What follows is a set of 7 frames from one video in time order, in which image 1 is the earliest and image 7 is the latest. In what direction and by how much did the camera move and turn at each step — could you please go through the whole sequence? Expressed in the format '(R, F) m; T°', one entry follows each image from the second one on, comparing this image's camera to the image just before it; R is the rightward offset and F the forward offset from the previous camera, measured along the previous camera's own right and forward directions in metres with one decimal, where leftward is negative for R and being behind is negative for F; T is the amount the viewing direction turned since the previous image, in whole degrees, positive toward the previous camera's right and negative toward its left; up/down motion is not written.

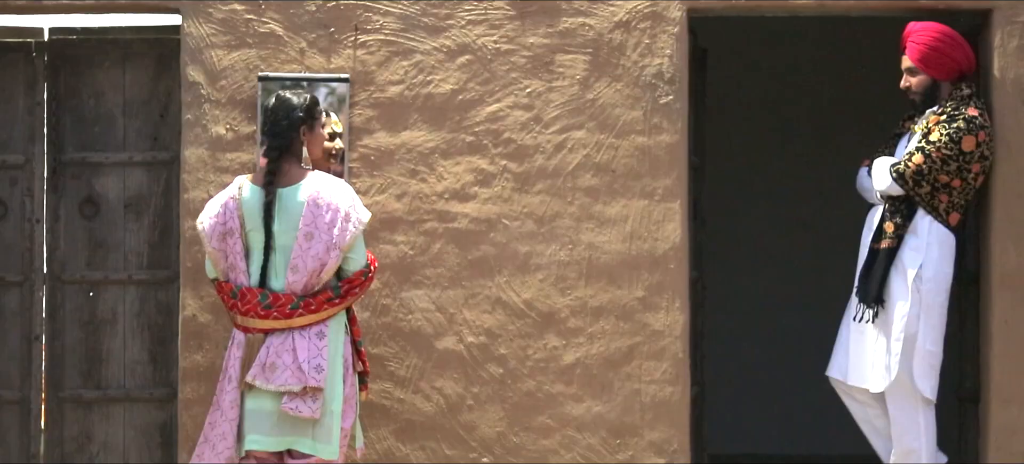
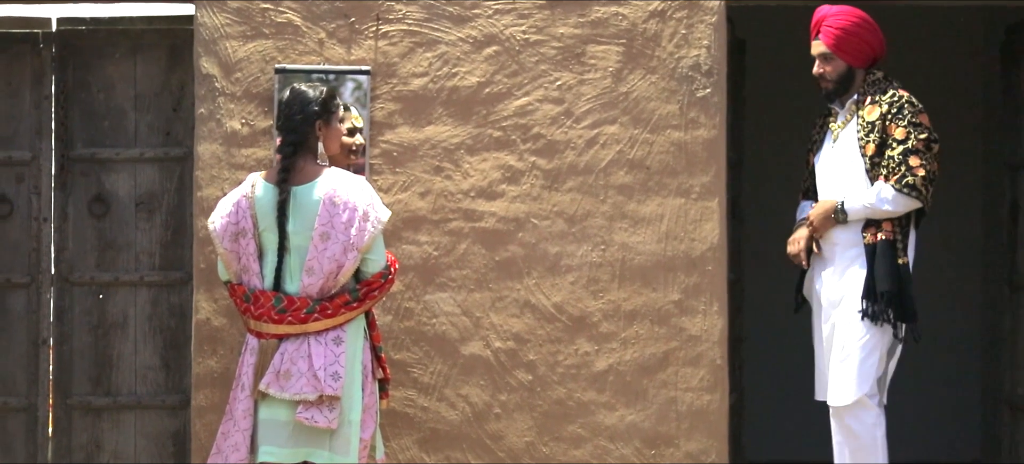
(-0.1, +0.3) m; -1°
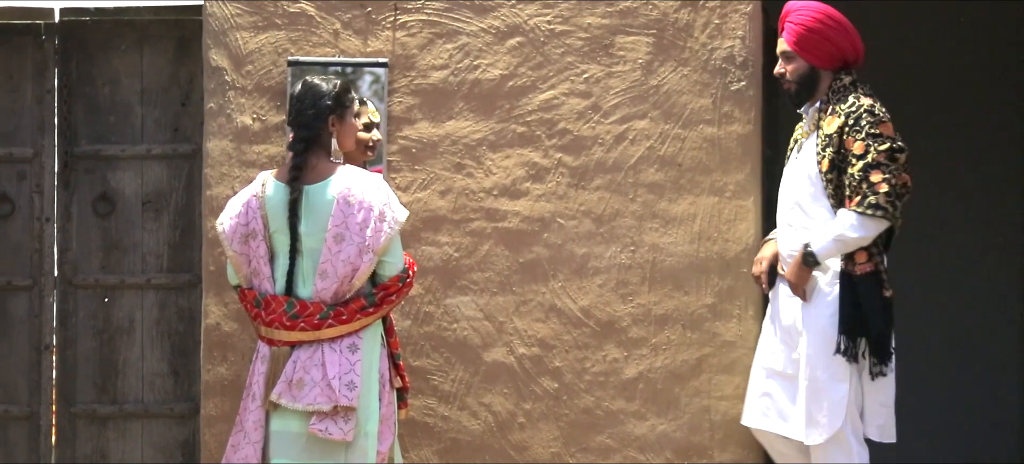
(-0.1, +0.2) m; 0°
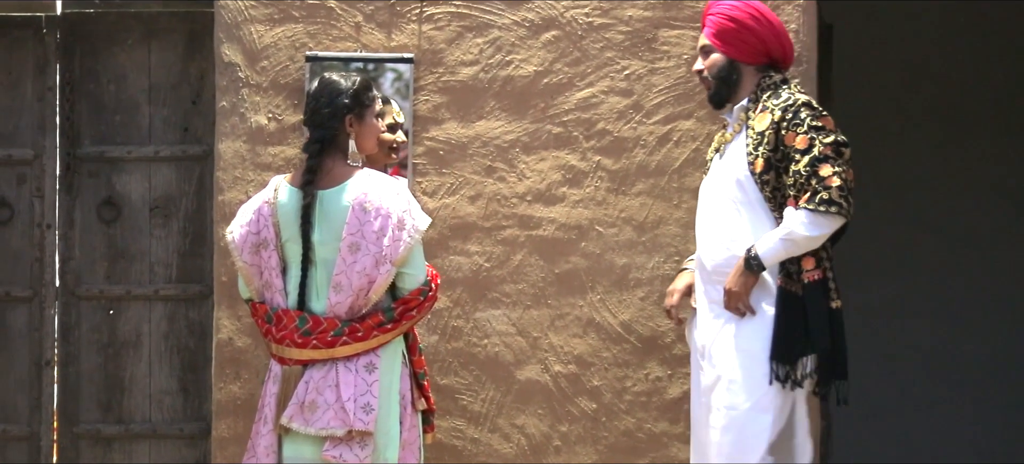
(-0.1, +0.3) m; 0°
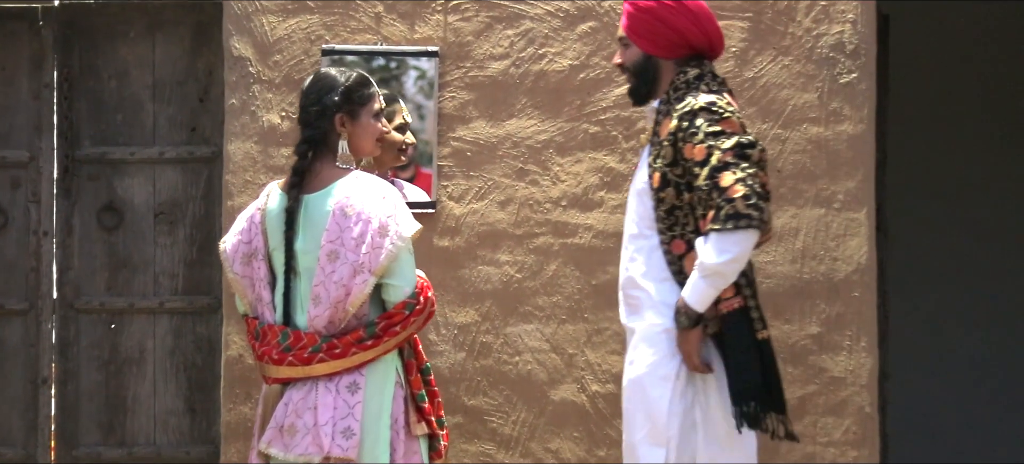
(-0.1, +0.3) m; -1°
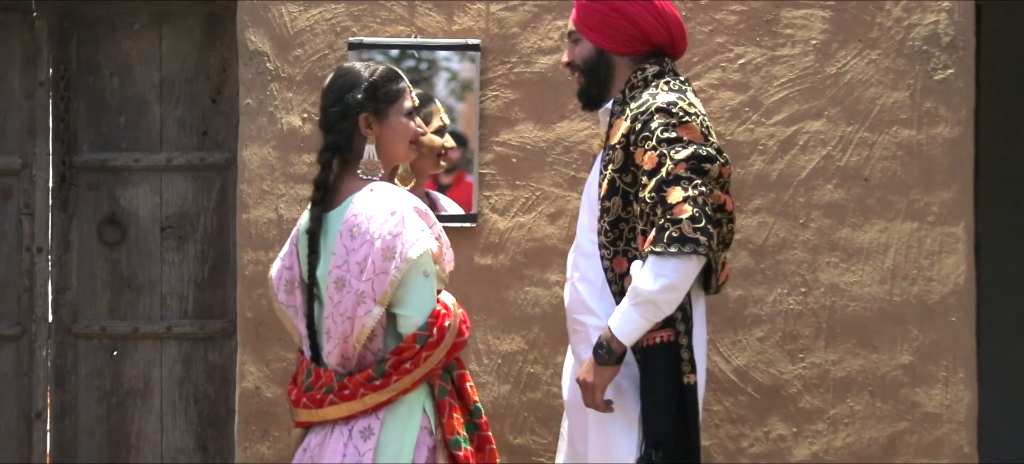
(-0.1, +0.5) m; -1°
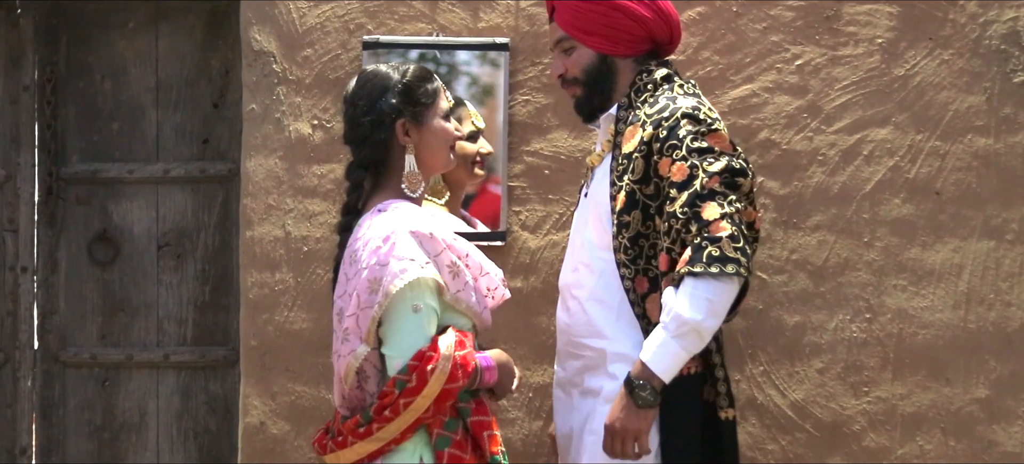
(-0.1, +0.4) m; 0°
